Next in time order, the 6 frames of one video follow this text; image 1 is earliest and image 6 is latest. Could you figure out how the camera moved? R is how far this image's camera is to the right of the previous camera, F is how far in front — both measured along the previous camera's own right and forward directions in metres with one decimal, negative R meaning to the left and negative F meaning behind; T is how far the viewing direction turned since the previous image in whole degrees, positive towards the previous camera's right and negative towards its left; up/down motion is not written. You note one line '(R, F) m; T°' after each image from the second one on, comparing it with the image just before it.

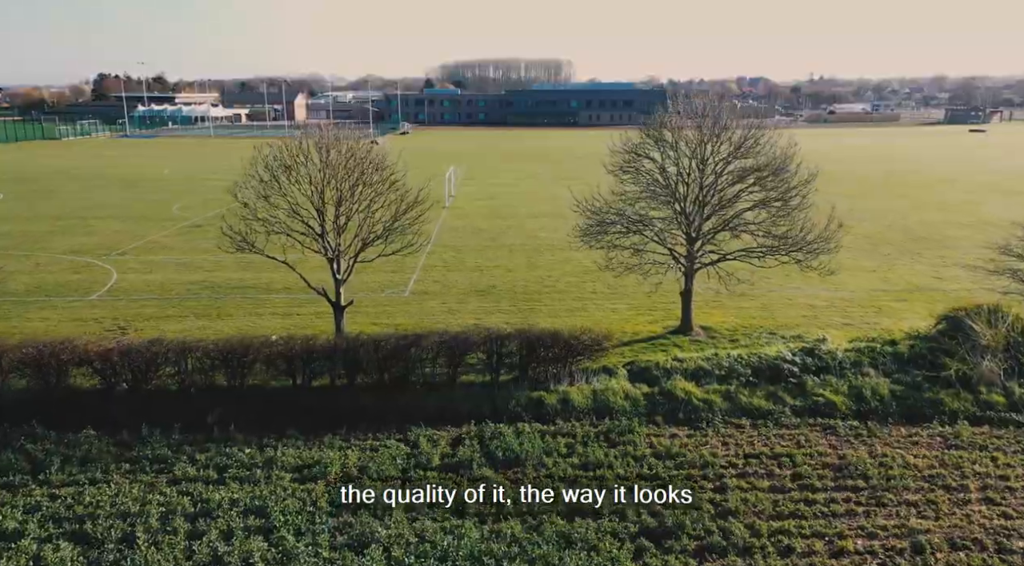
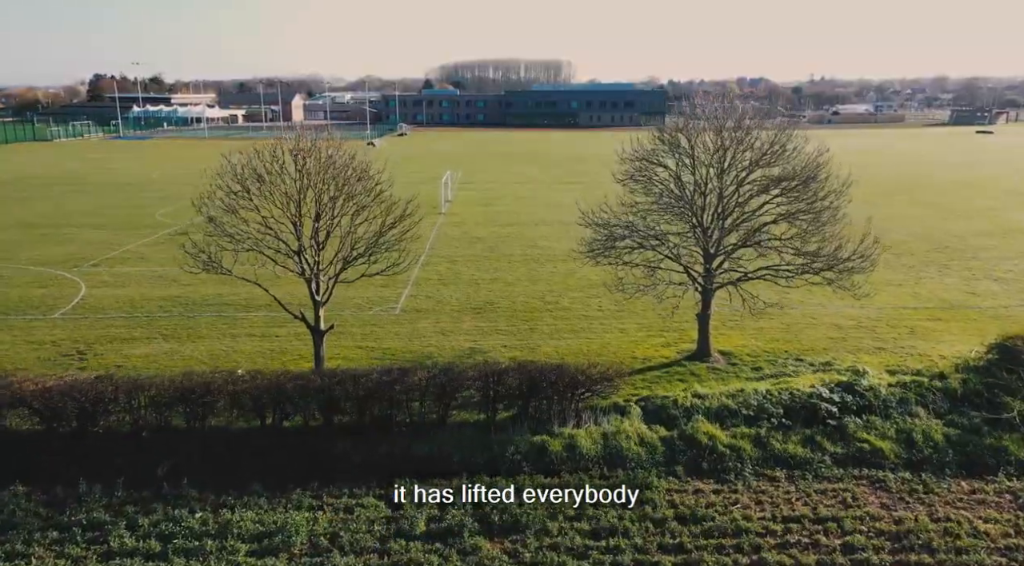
(0.0, +2.2) m; 0°
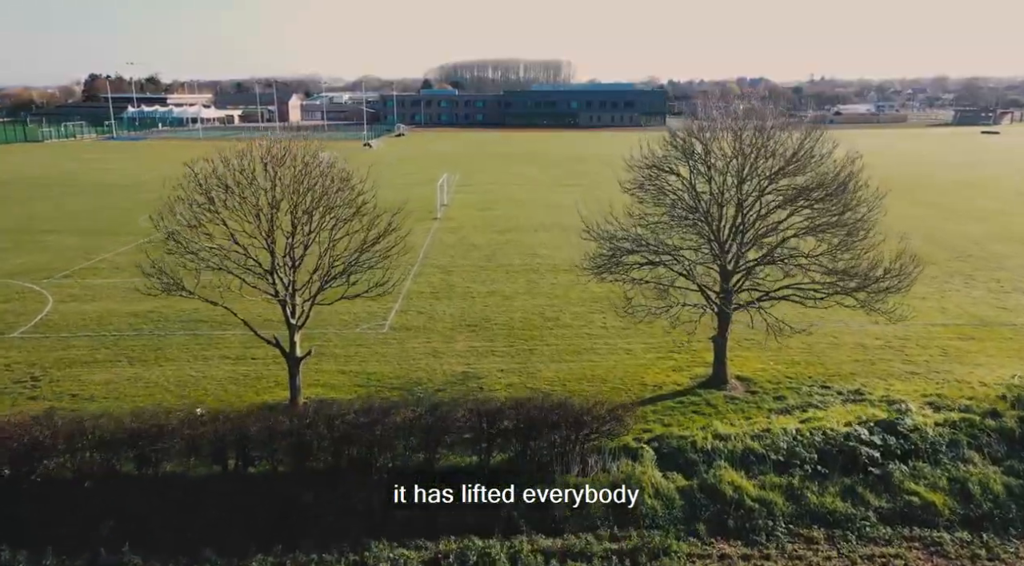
(+0.1, +2.0) m; 0°
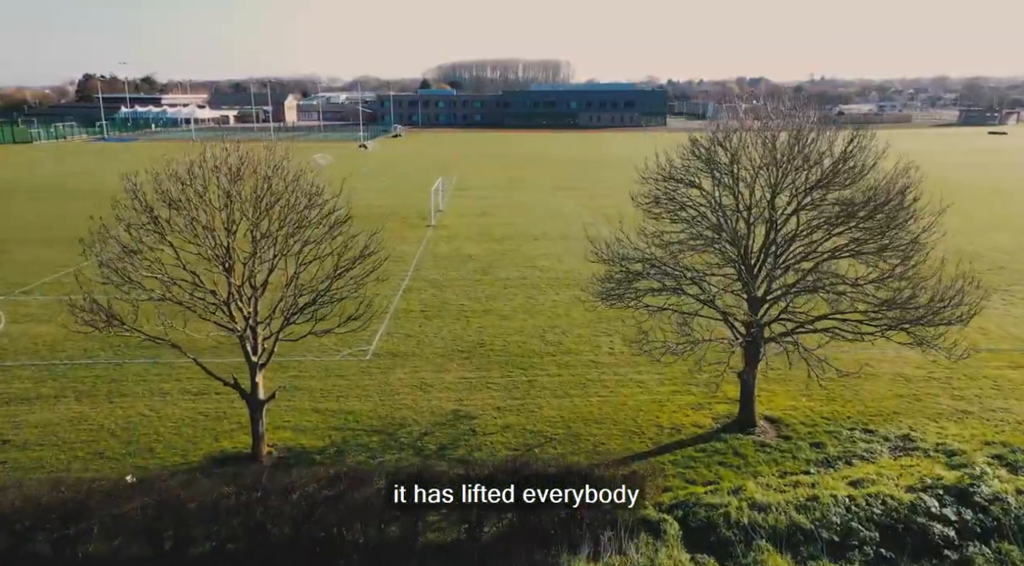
(0.0, +2.5) m; 0°
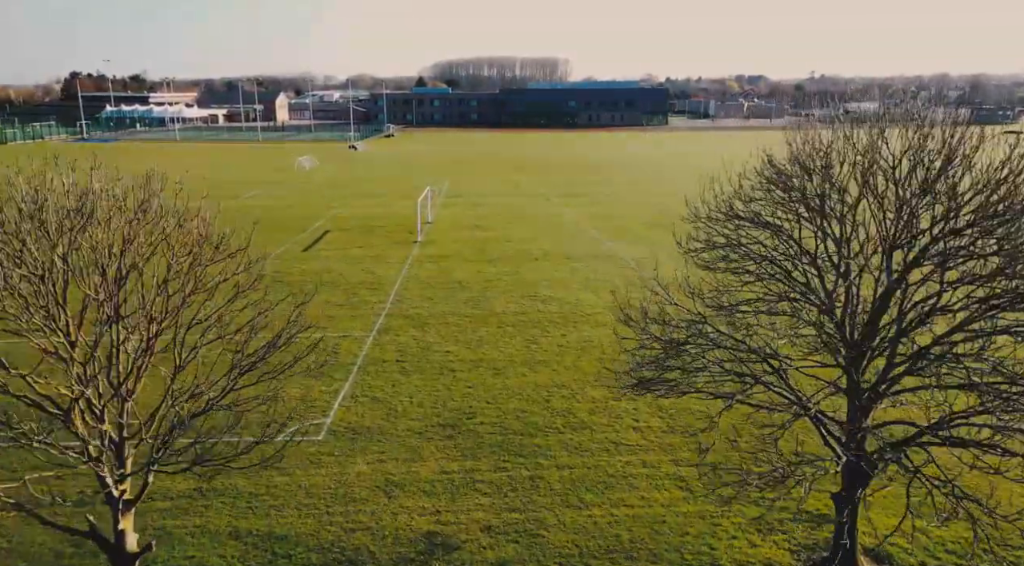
(0.0, +5.1) m; 0°
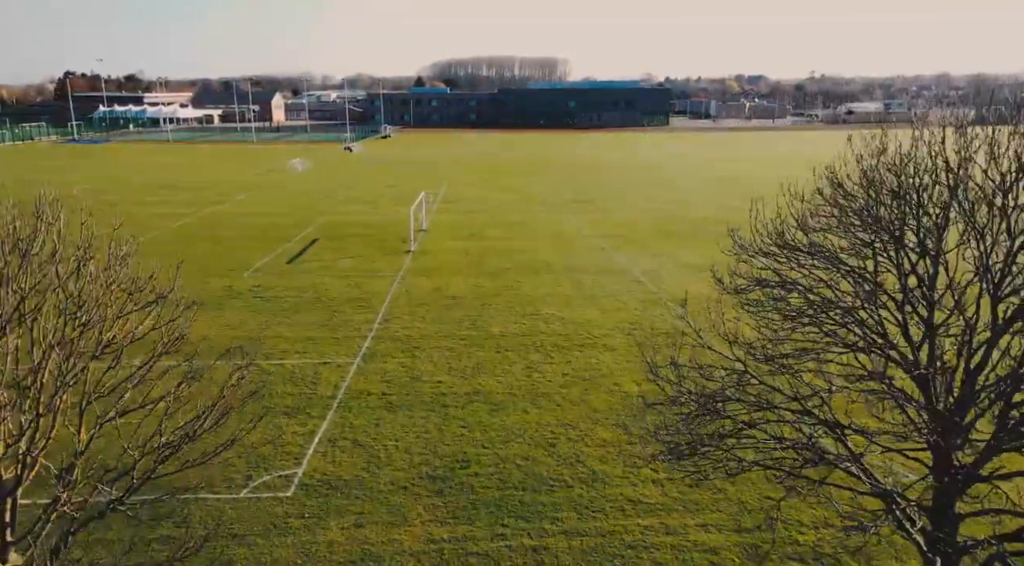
(0.0, +2.3) m; 0°
